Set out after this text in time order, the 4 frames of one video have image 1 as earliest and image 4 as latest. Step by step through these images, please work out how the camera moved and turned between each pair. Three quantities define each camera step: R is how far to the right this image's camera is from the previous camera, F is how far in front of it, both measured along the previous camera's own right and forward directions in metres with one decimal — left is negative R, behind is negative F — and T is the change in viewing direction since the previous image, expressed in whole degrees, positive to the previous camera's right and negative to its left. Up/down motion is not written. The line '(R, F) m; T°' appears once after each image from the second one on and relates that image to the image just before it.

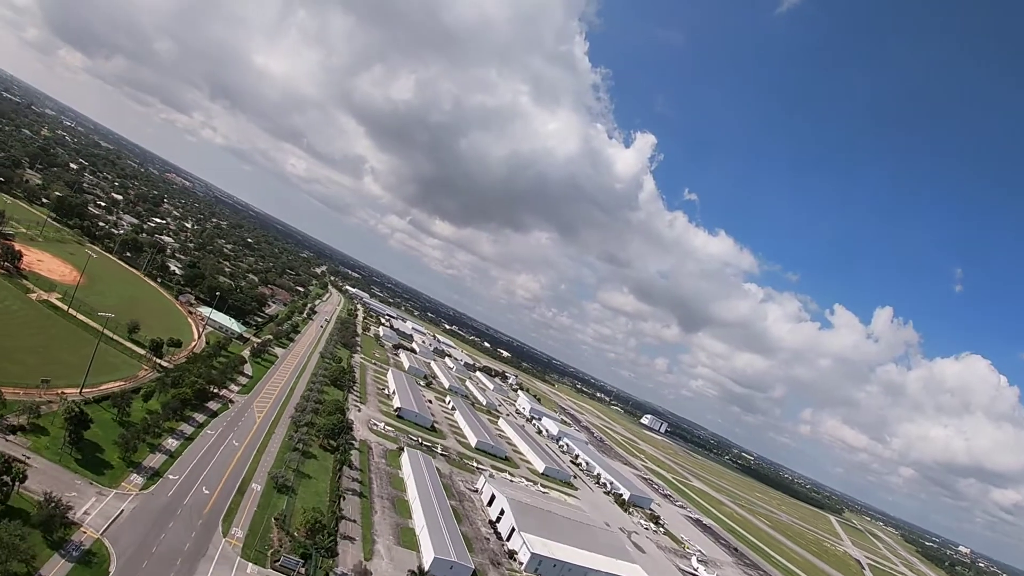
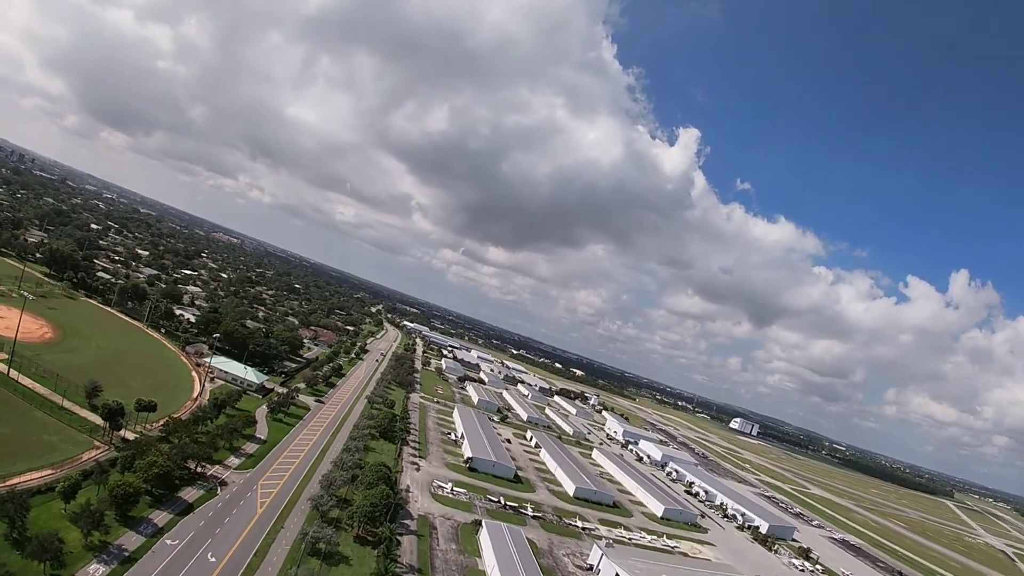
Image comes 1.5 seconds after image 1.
(-2.4, +15.4) m; -6°
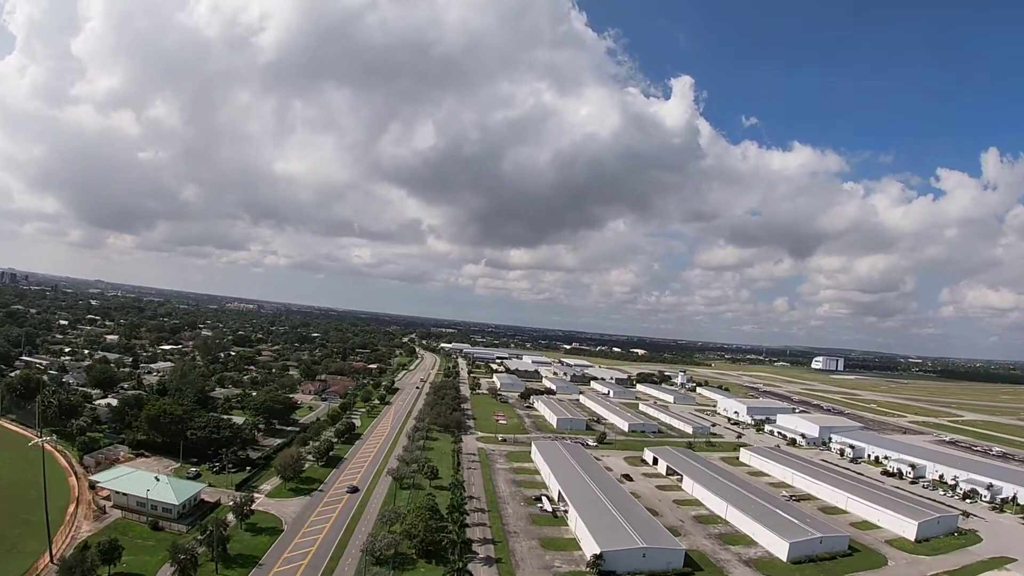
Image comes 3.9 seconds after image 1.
(-3.1, +23.5) m; -3°
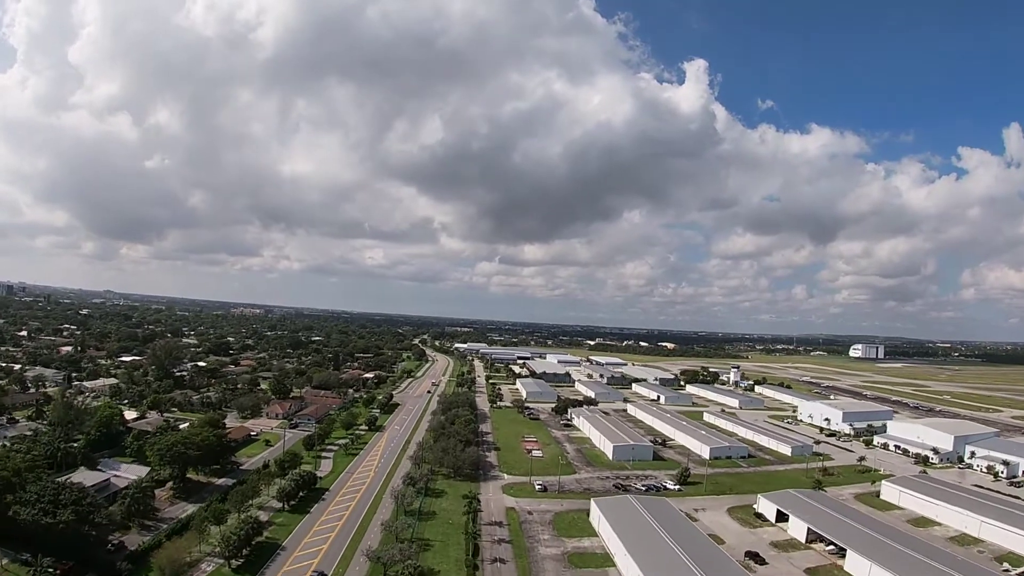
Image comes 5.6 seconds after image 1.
(-1.3, +16.3) m; -2°
